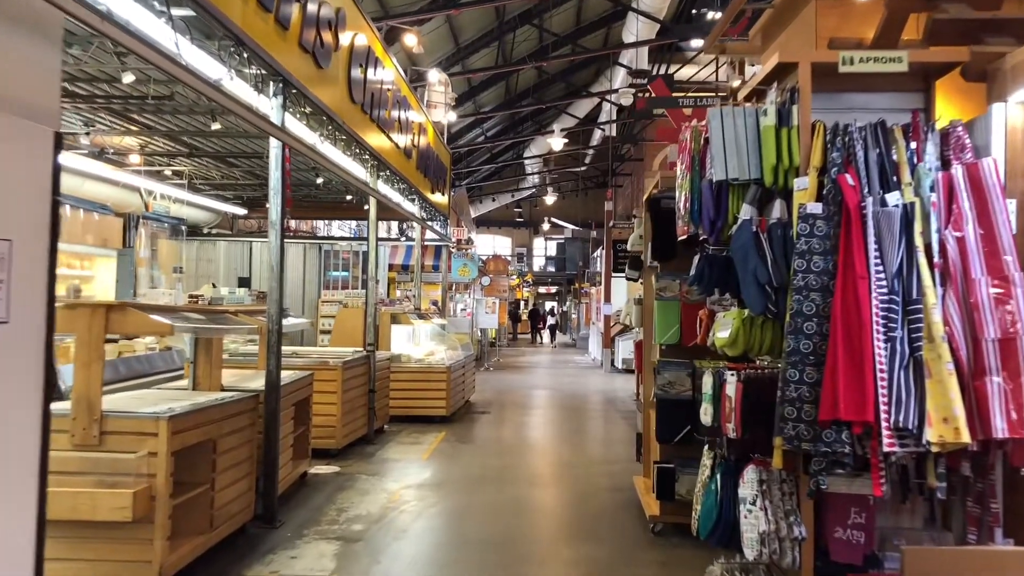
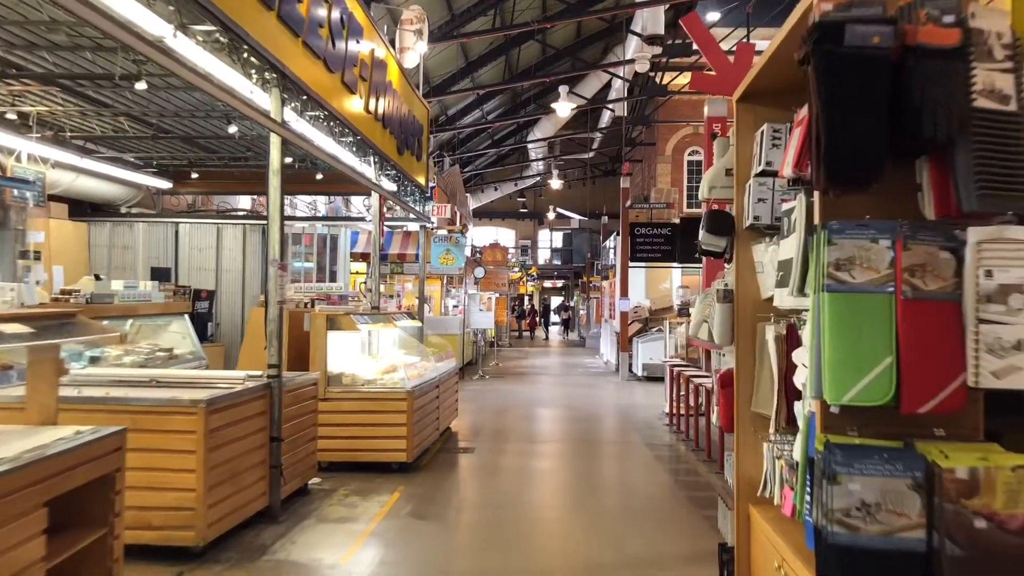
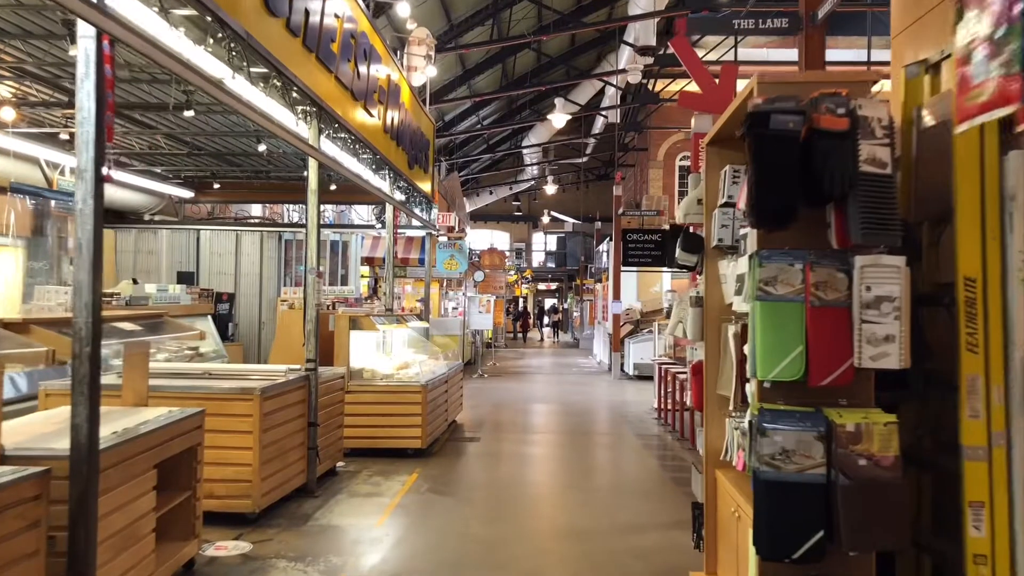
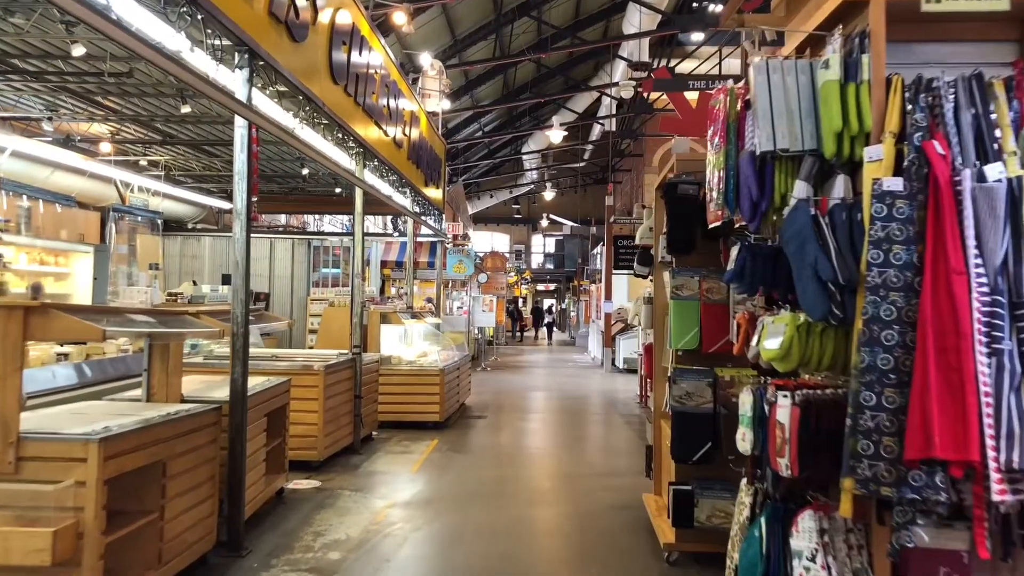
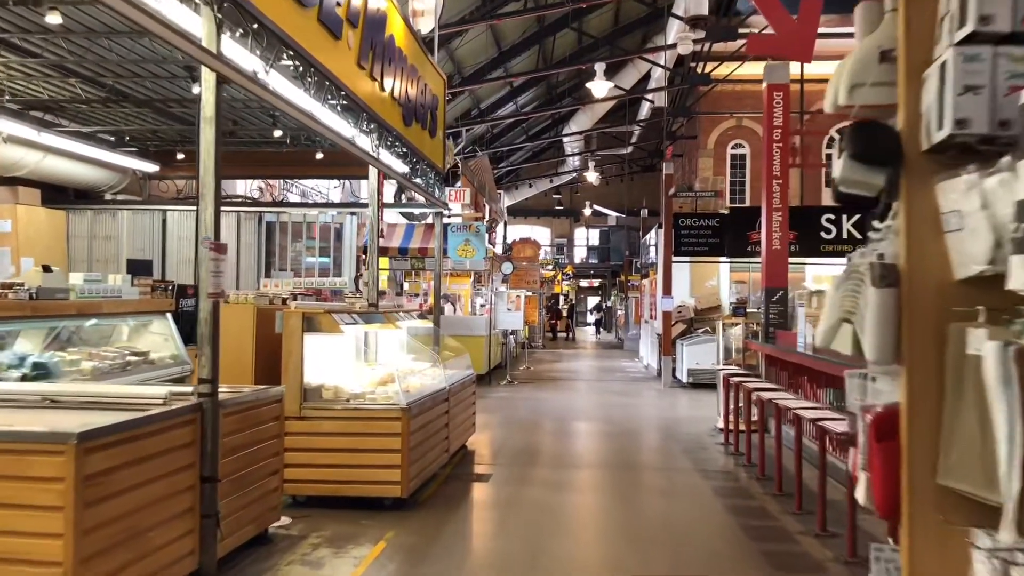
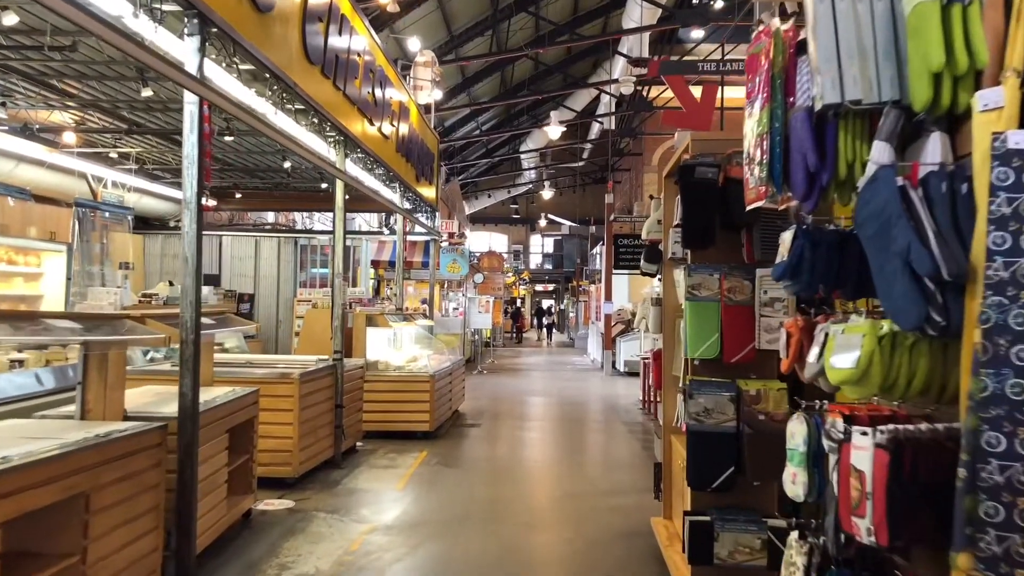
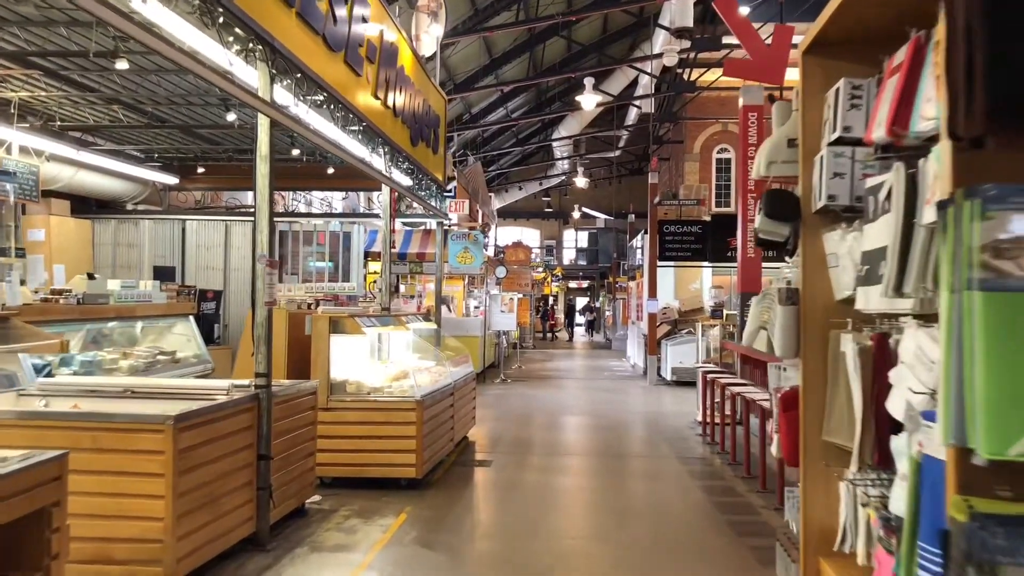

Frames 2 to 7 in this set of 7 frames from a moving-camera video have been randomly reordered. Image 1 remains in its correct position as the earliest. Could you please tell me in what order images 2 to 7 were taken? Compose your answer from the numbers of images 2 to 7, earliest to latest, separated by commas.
4, 6, 3, 2, 7, 5
